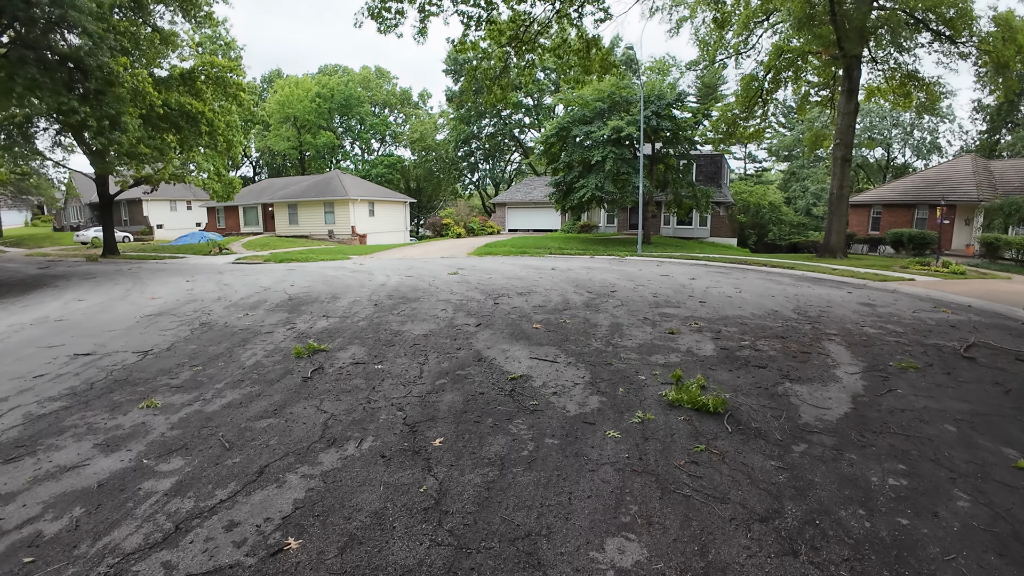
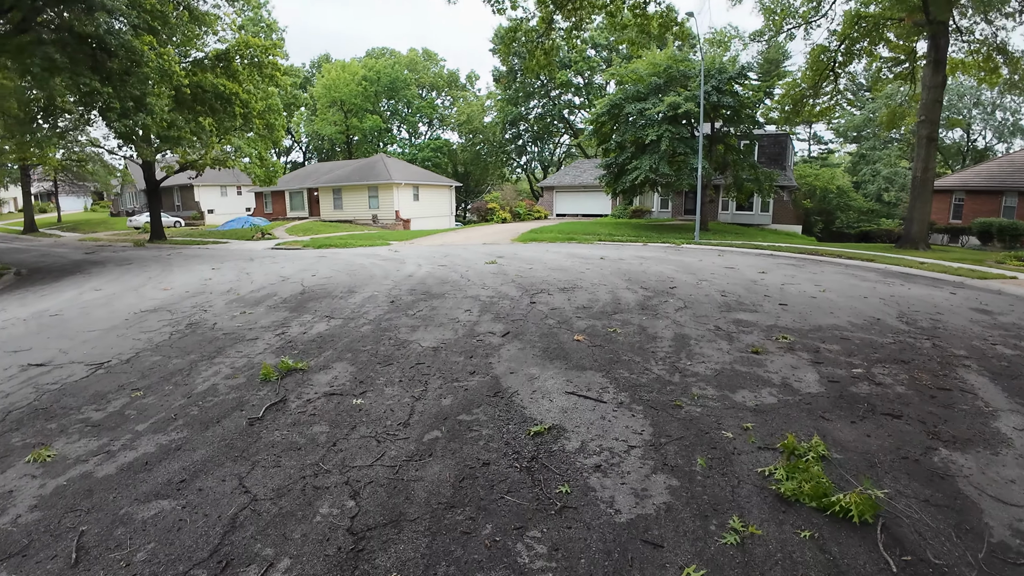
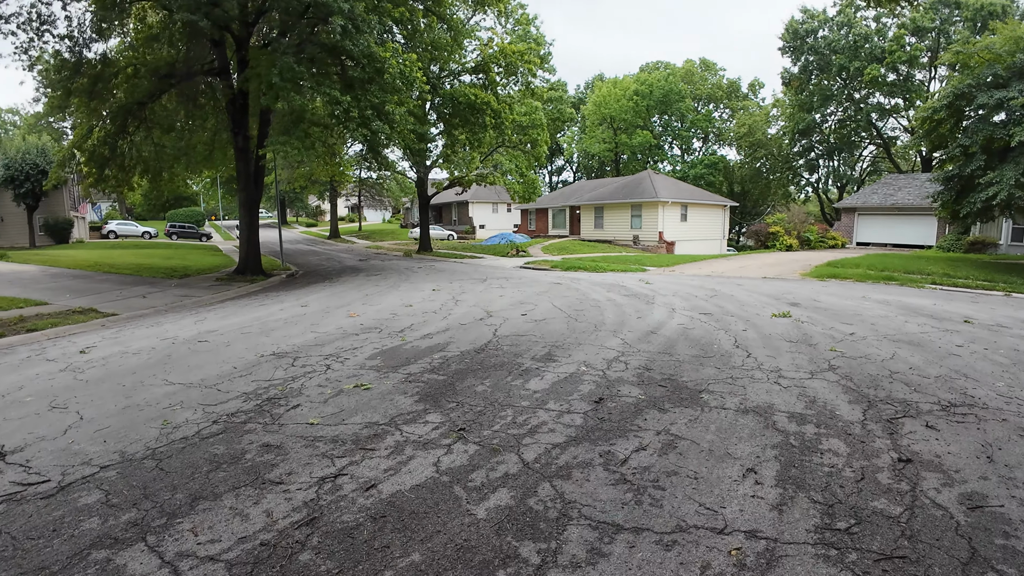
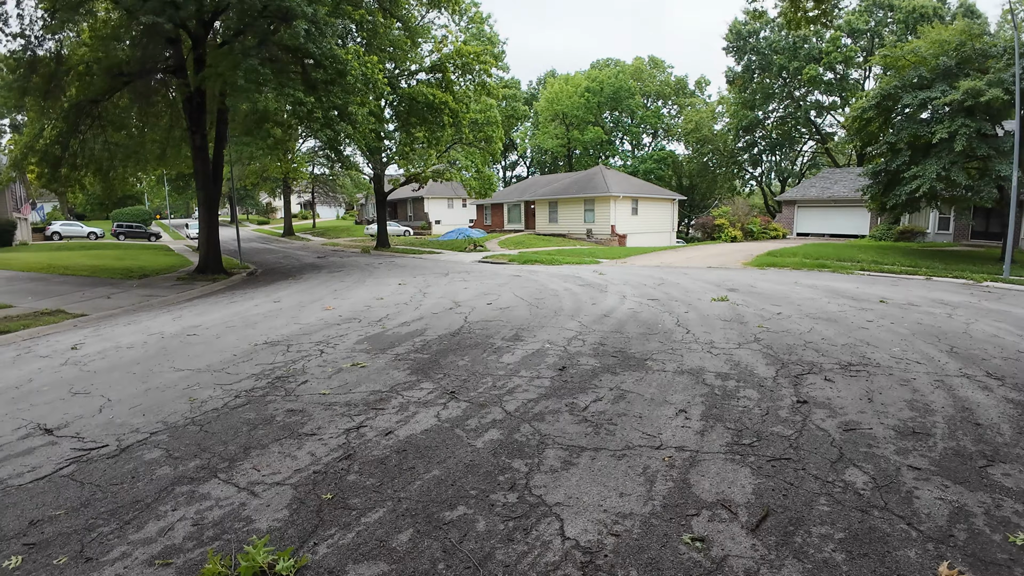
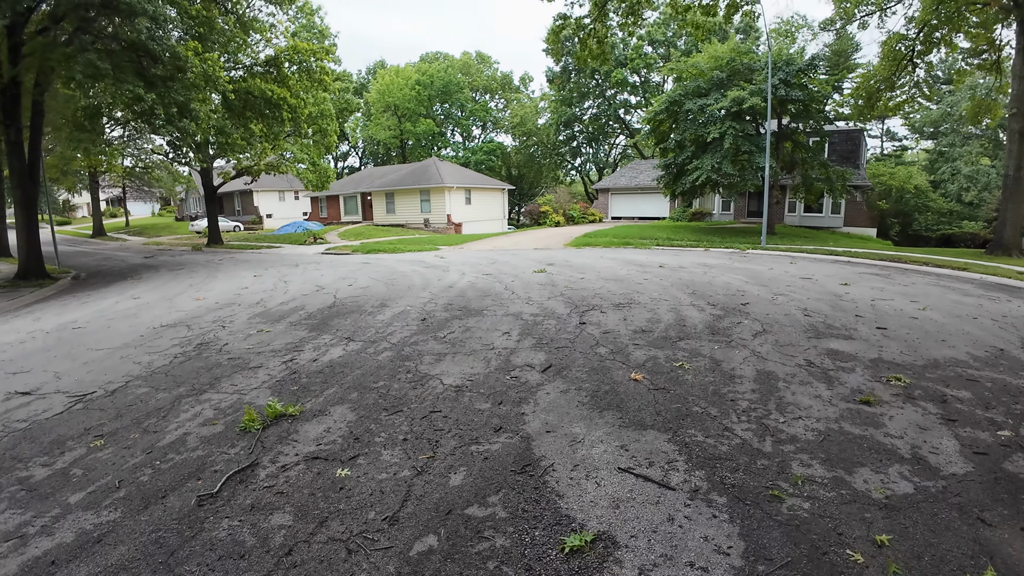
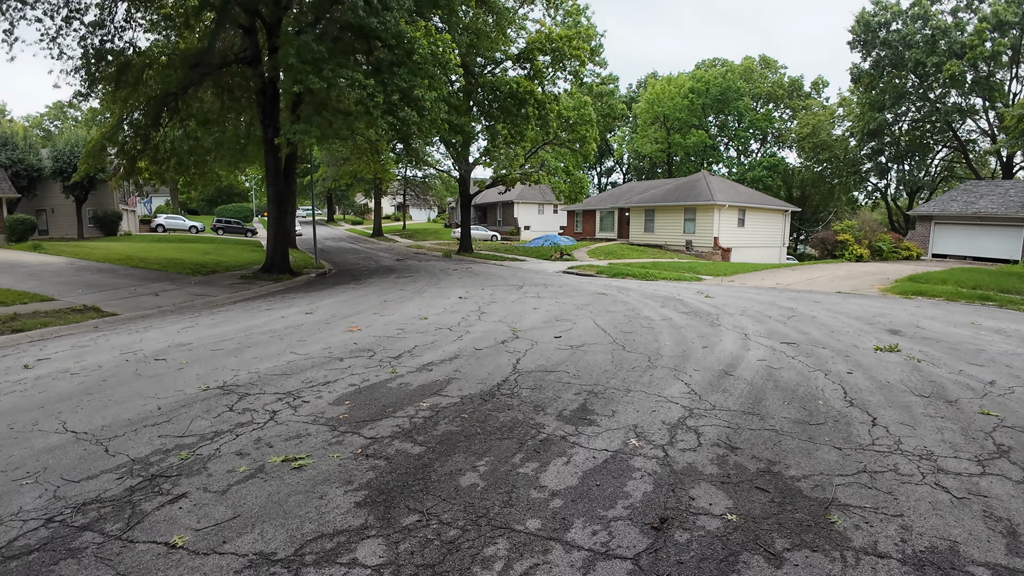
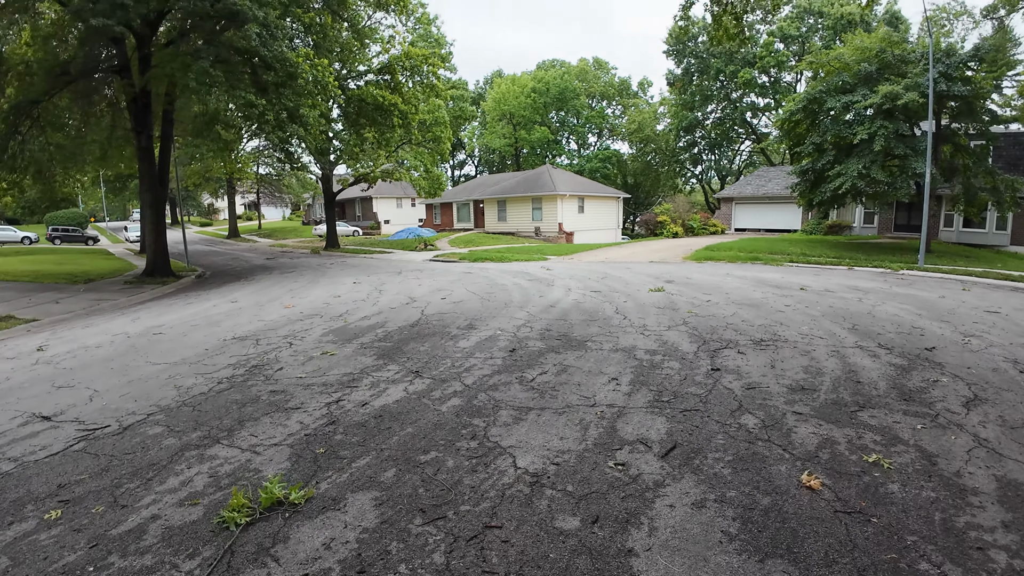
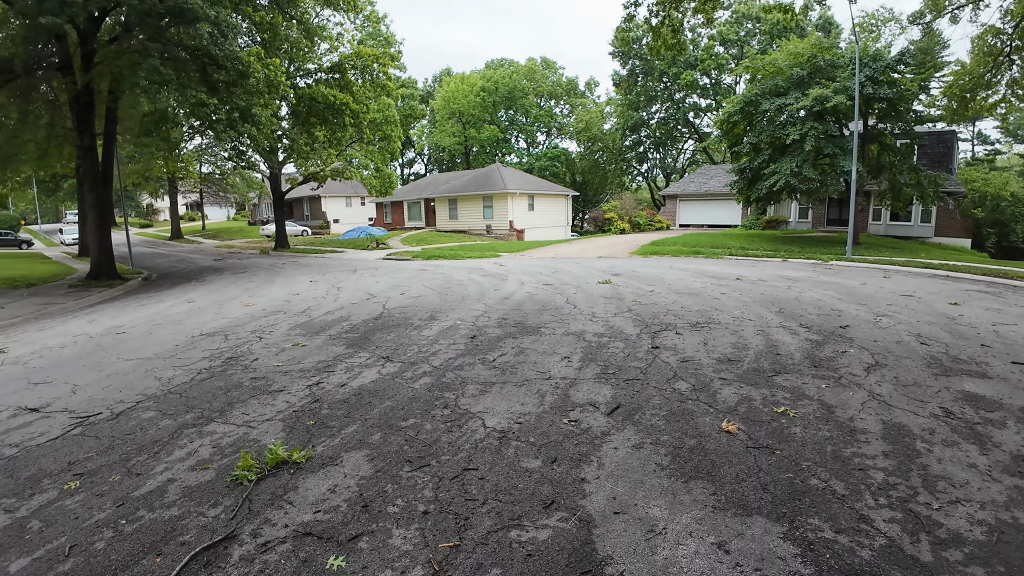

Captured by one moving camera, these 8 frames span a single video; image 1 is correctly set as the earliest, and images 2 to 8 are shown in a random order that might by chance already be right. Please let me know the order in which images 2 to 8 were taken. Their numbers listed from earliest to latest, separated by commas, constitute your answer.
2, 5, 8, 7, 4, 3, 6
